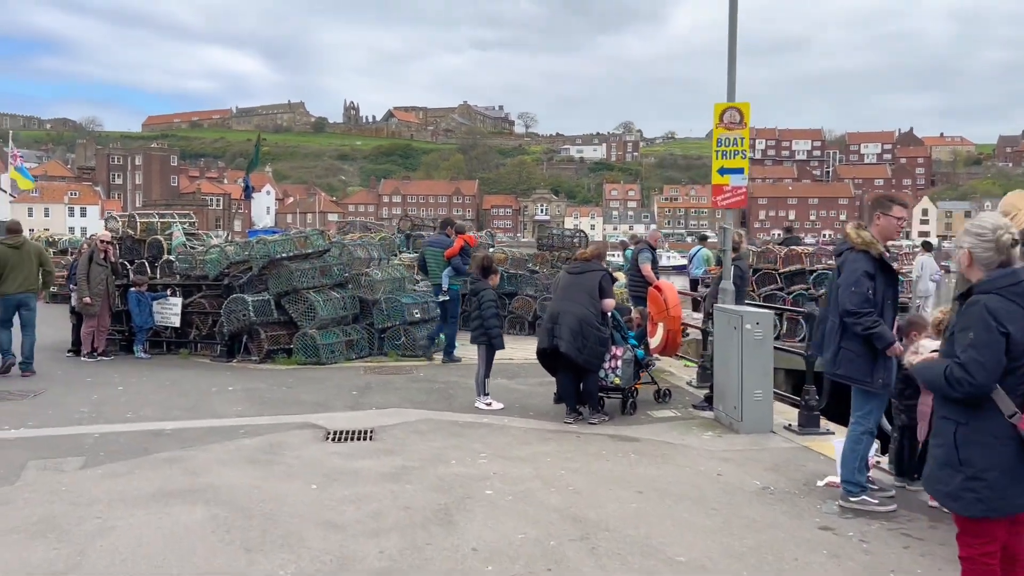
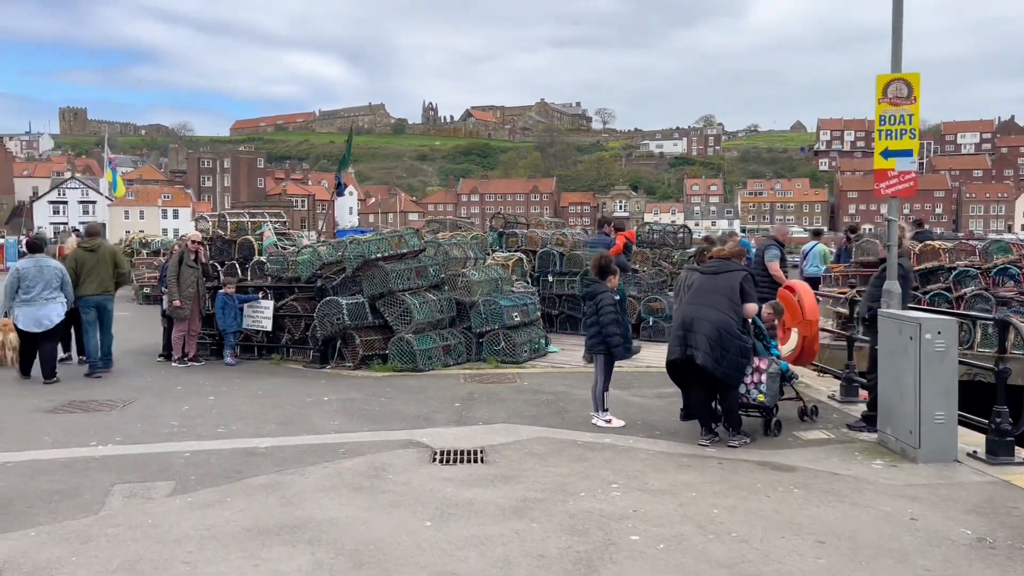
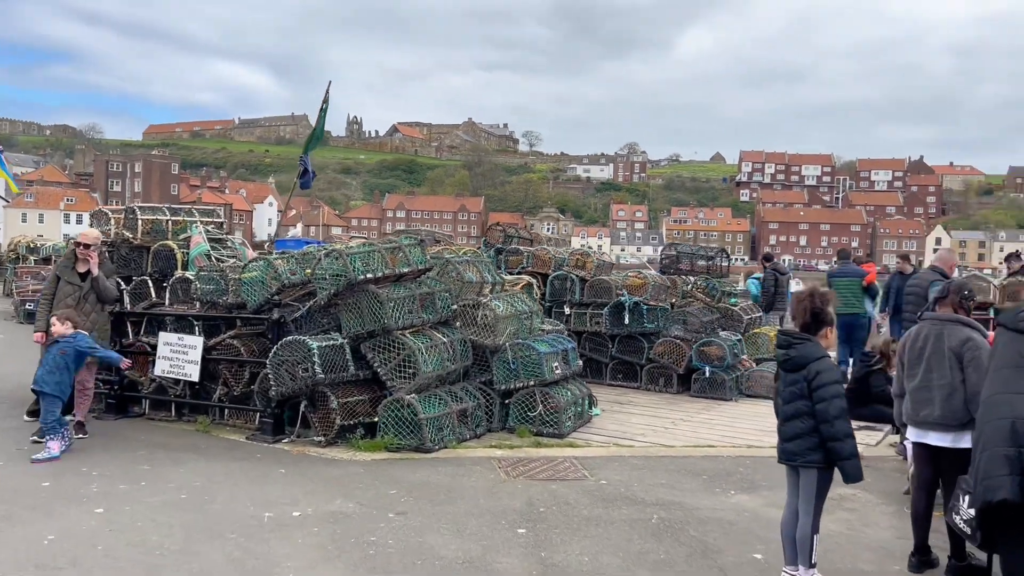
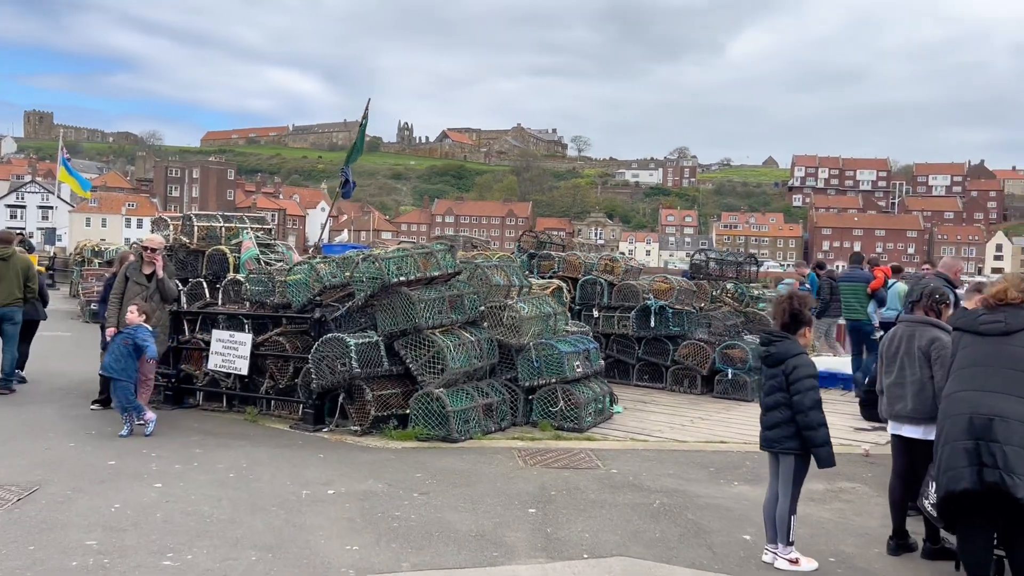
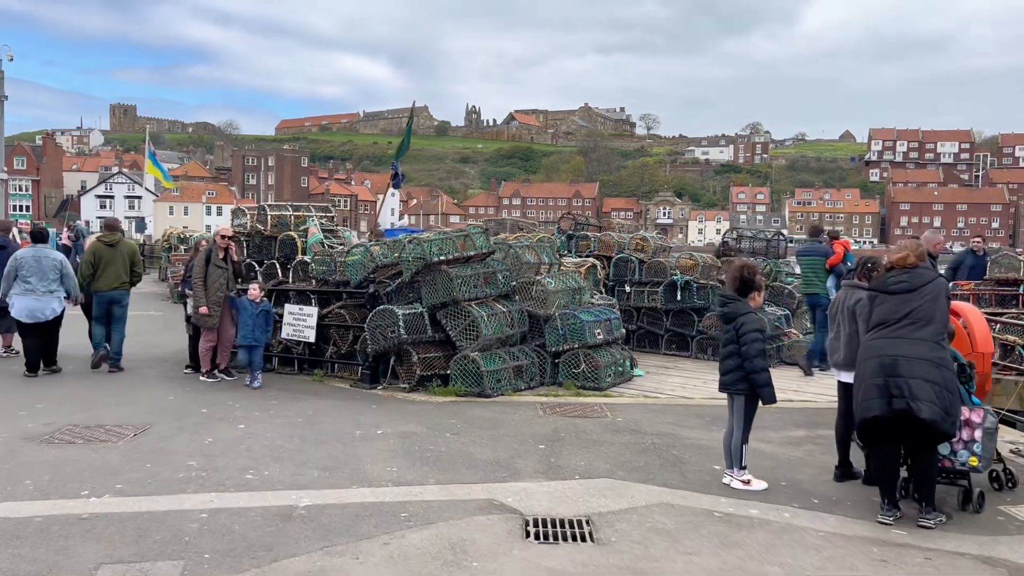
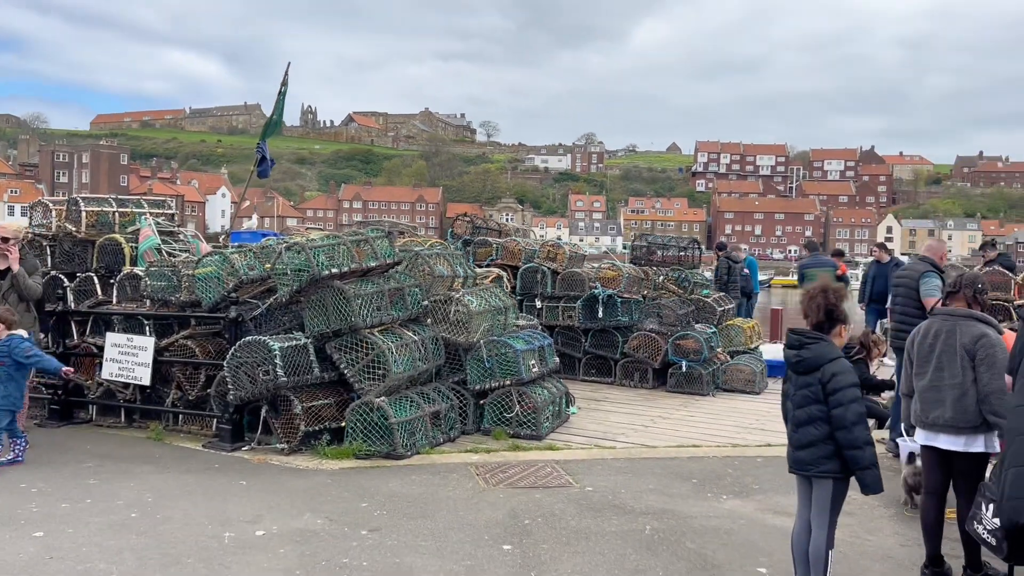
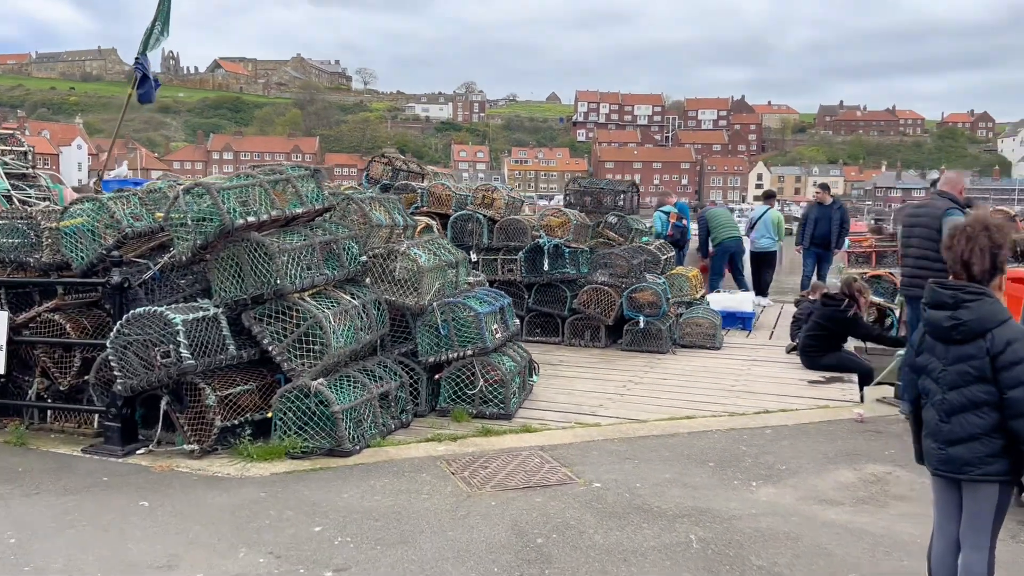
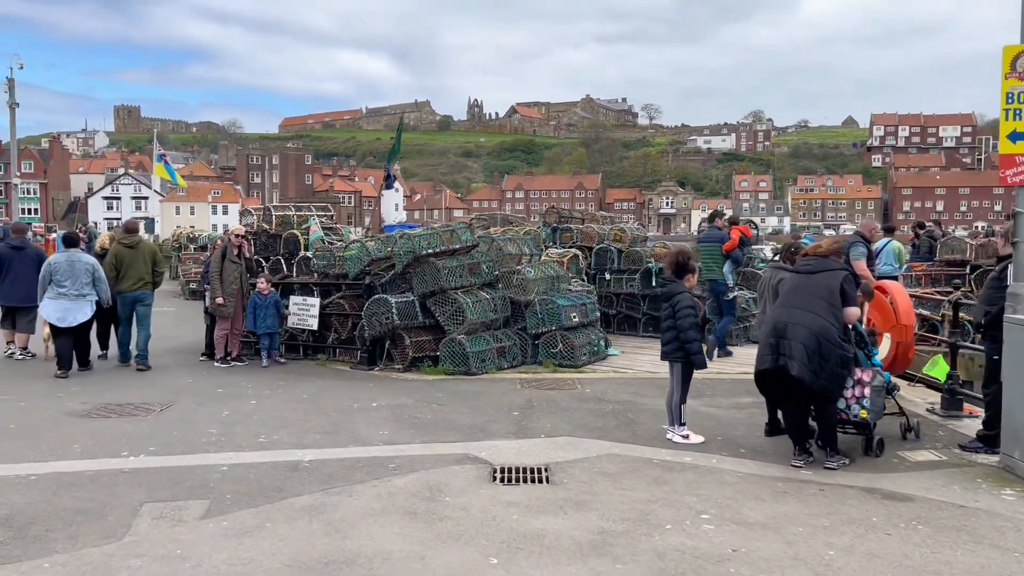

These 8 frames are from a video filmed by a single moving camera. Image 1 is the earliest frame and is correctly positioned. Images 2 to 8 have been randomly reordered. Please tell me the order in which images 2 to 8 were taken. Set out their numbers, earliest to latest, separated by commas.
2, 8, 5, 4, 3, 6, 7
